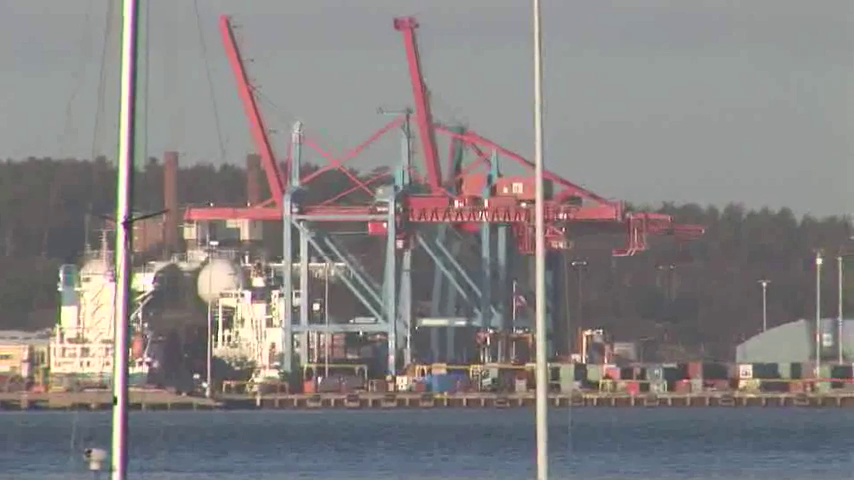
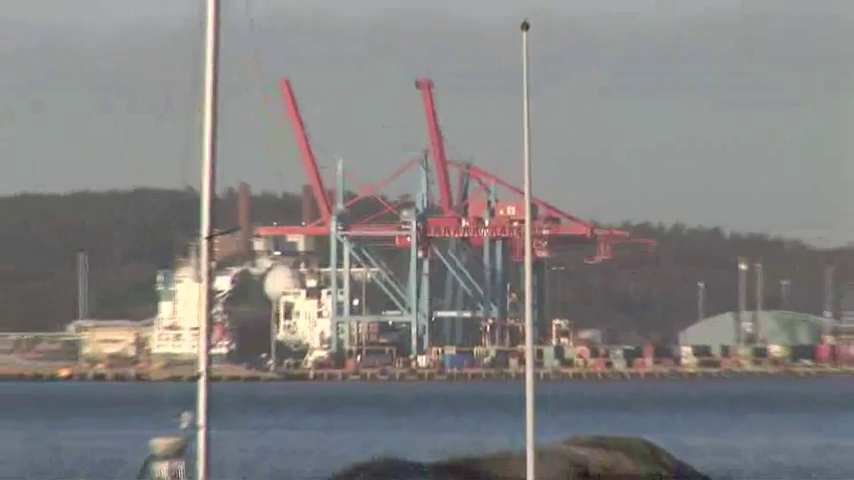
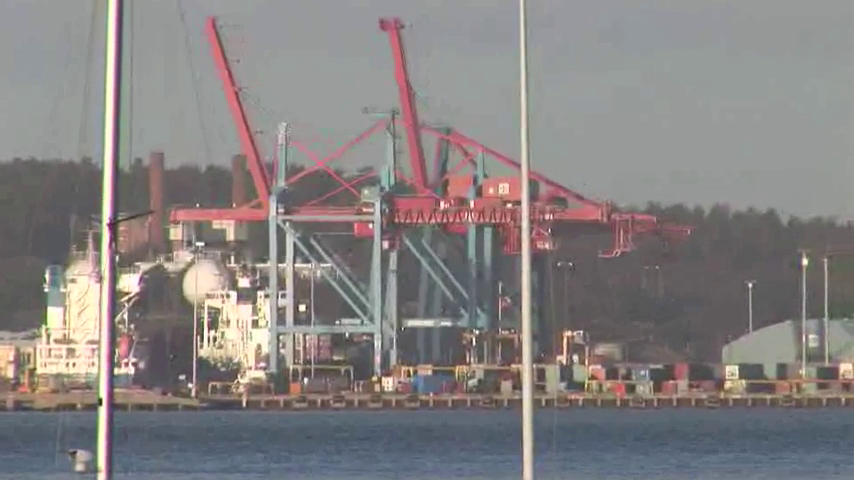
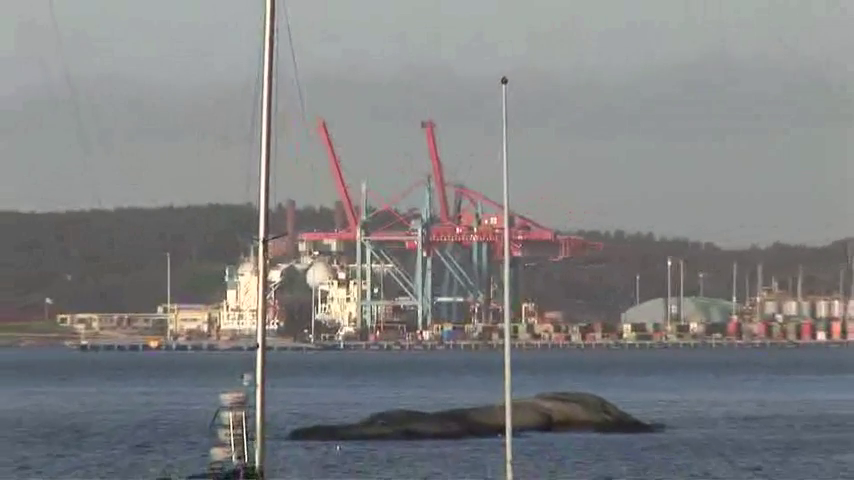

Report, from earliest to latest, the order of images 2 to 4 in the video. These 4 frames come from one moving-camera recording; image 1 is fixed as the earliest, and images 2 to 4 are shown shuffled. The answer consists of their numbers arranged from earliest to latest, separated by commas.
3, 2, 4
